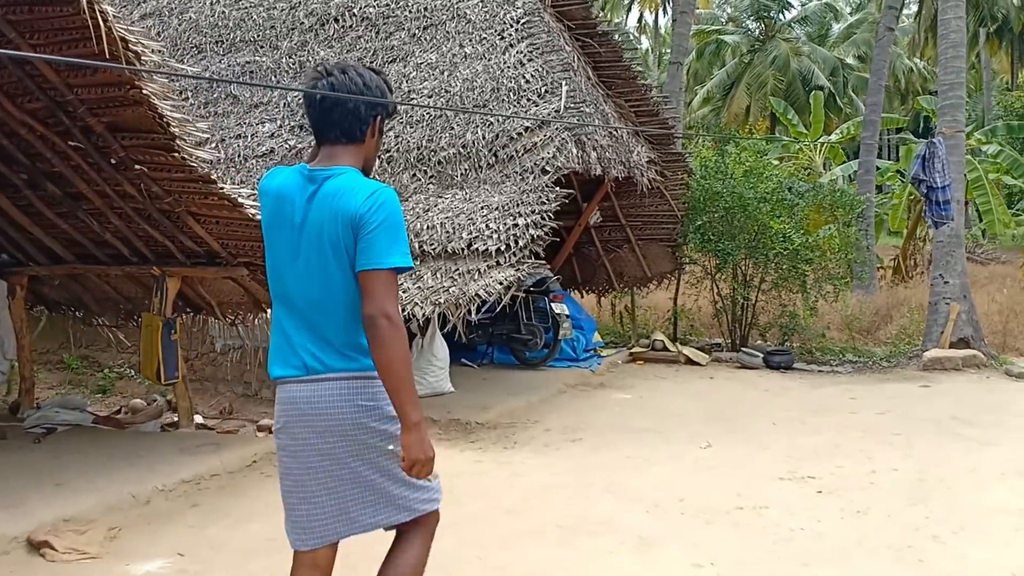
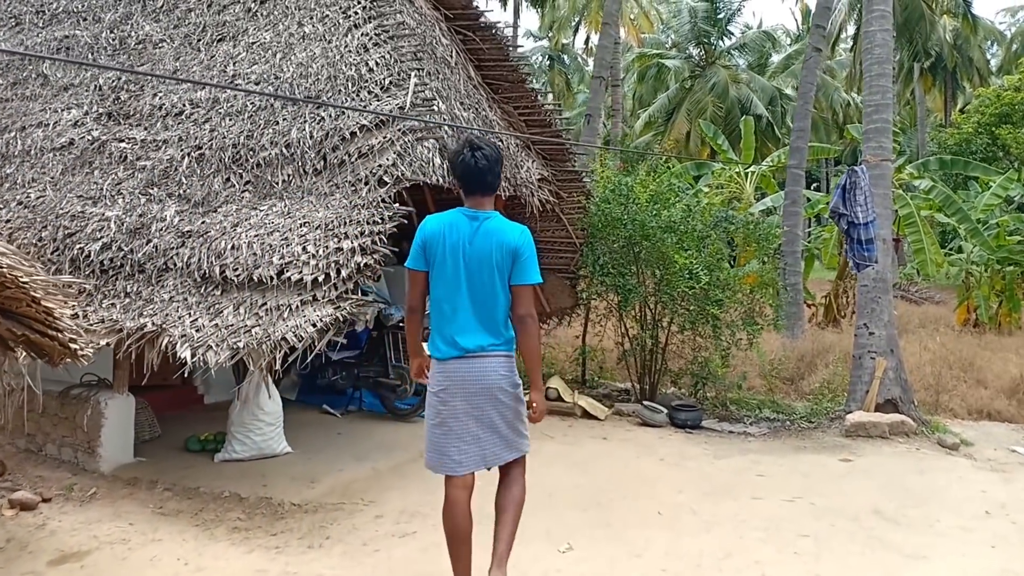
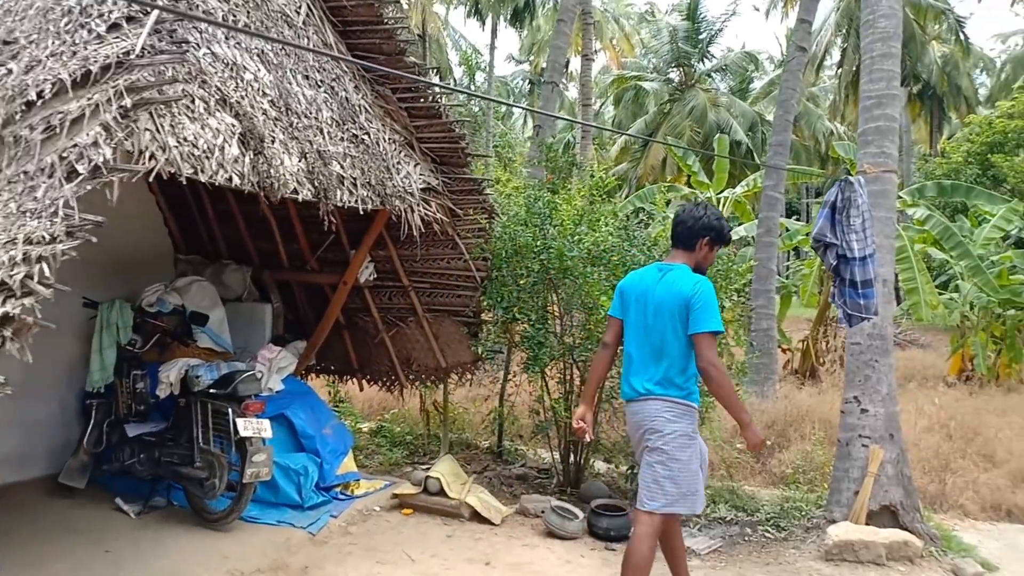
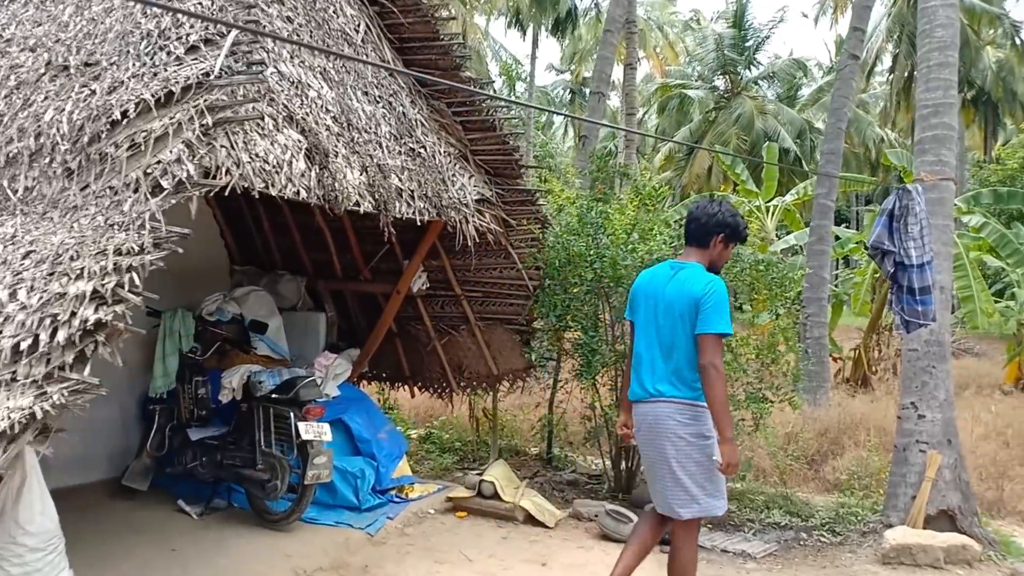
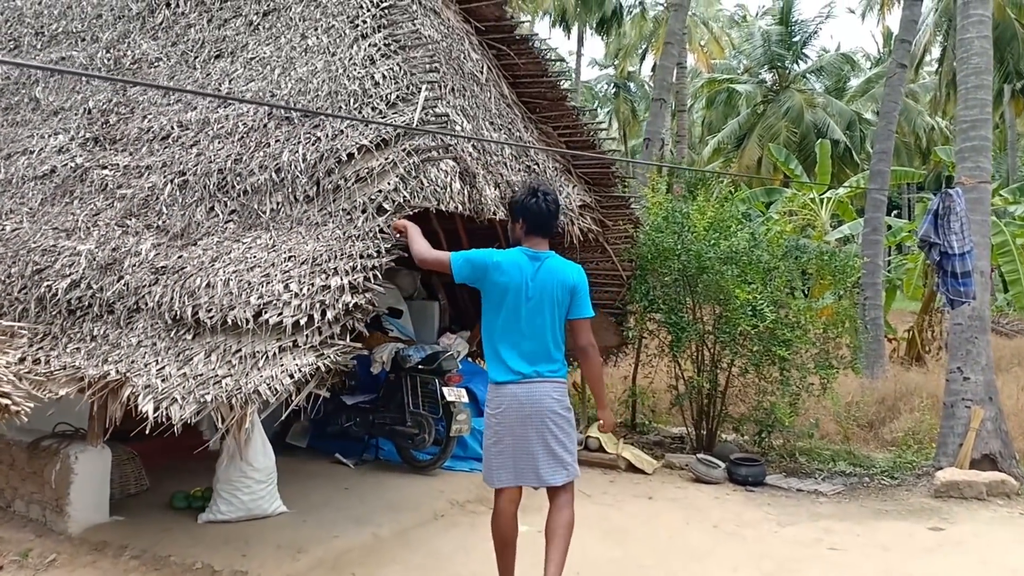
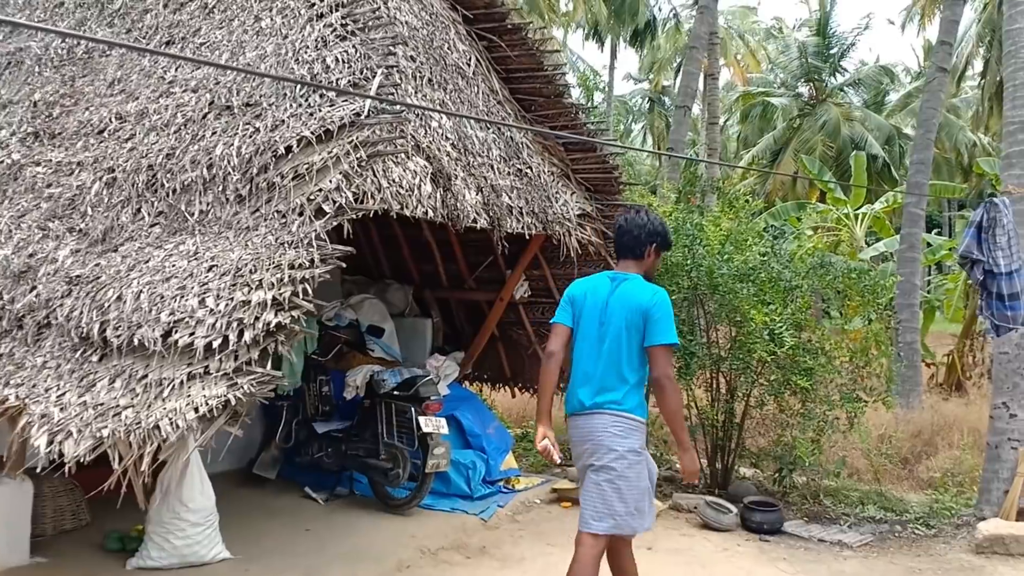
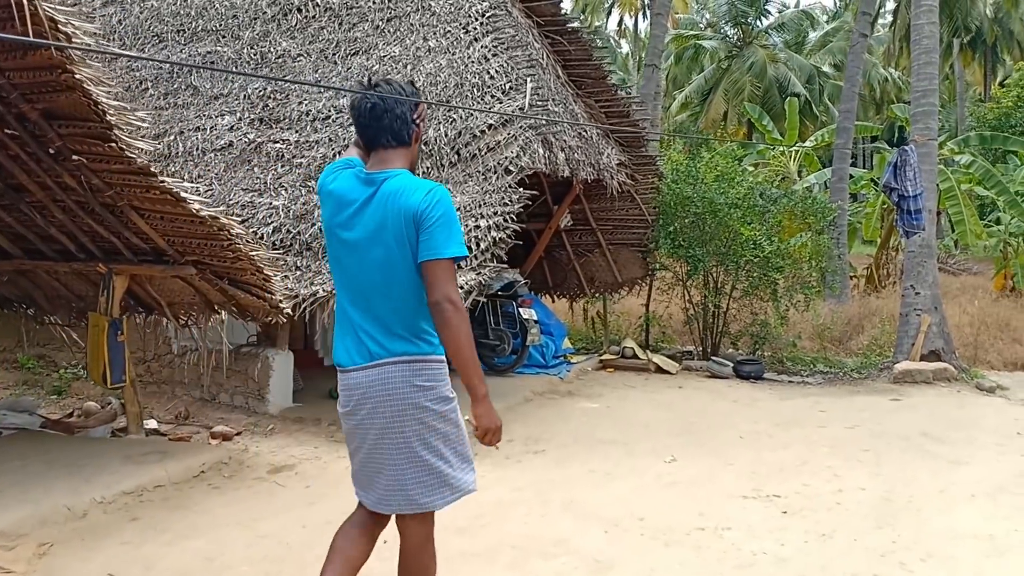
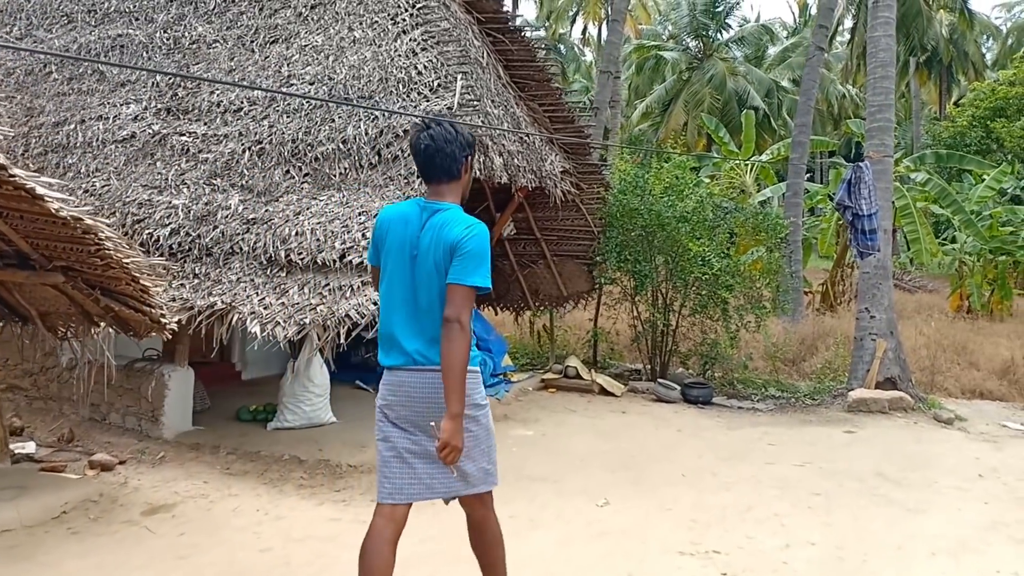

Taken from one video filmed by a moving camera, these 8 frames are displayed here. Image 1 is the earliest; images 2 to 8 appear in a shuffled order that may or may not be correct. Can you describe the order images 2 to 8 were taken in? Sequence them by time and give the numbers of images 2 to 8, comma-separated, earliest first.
7, 8, 2, 5, 6, 4, 3
